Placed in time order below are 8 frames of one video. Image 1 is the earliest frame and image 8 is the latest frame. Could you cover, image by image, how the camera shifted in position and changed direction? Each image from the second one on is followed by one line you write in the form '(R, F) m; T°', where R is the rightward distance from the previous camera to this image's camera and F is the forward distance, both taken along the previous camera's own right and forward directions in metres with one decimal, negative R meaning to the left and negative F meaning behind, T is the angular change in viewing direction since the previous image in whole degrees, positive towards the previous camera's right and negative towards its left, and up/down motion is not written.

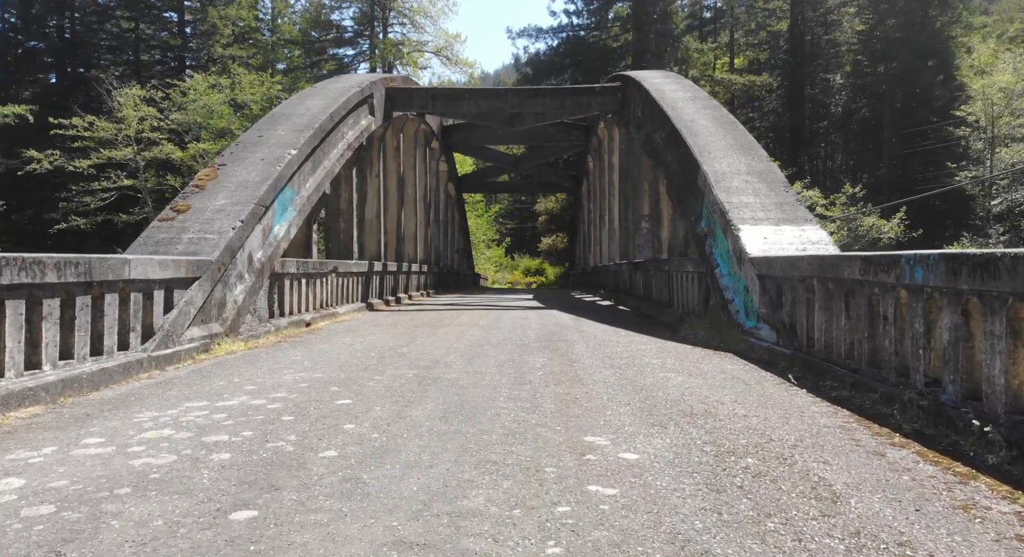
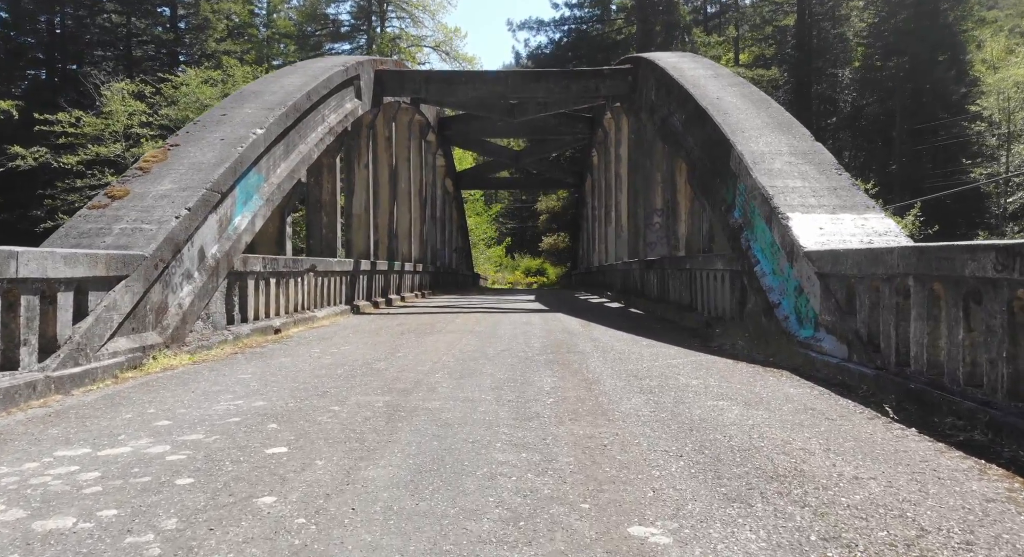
(0.0, +1.7) m; 0°
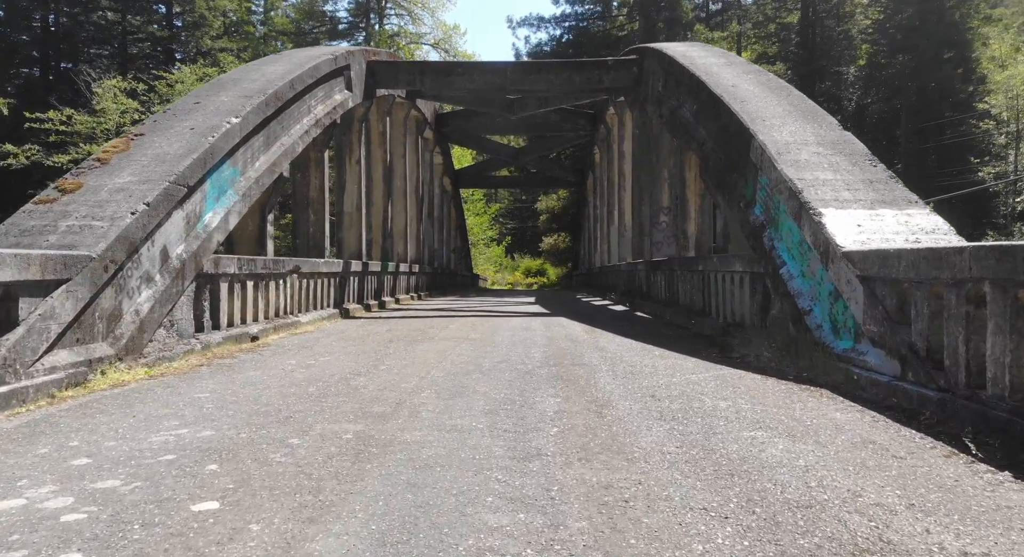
(0.0, +0.9) m; 0°
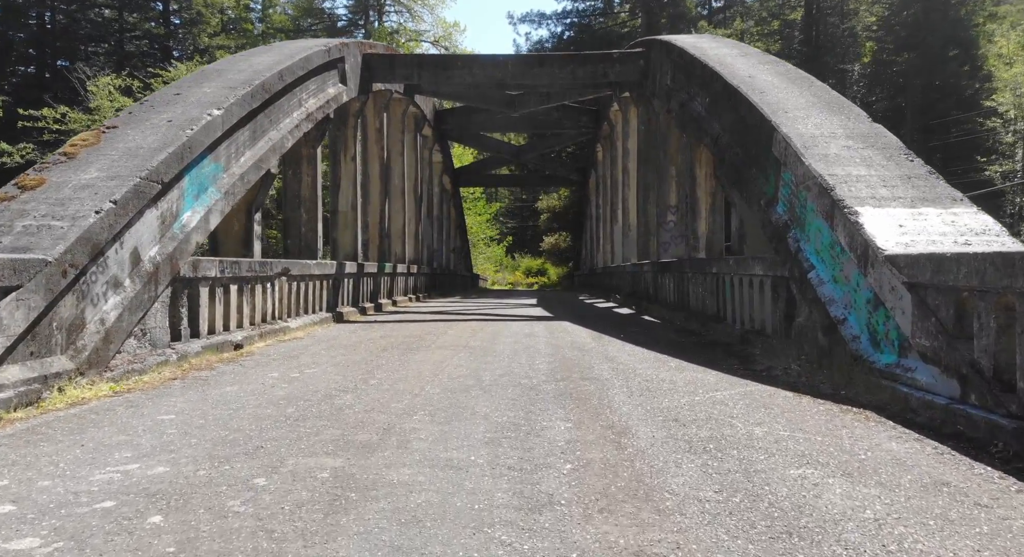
(0.0, +0.7) m; 0°
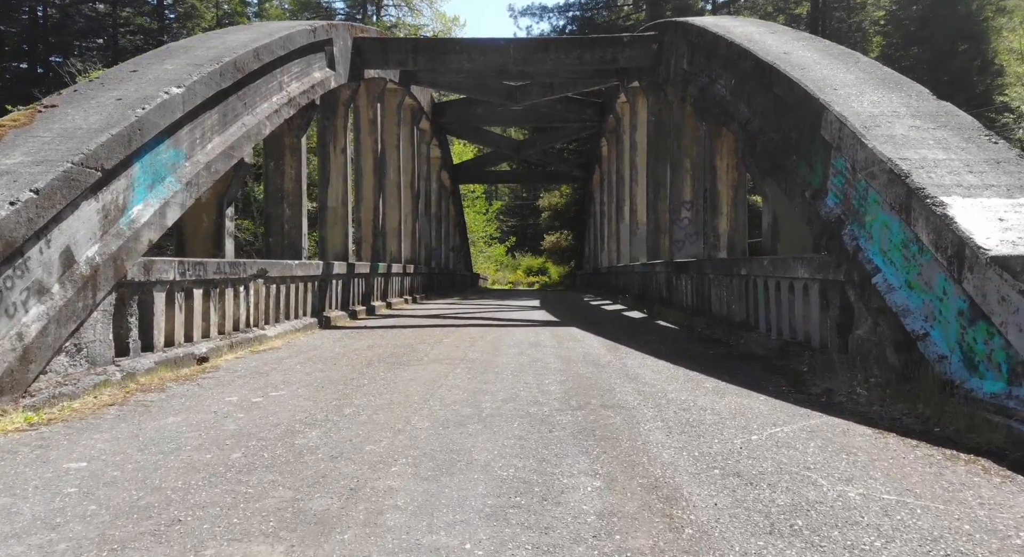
(0.0, +1.2) m; 0°
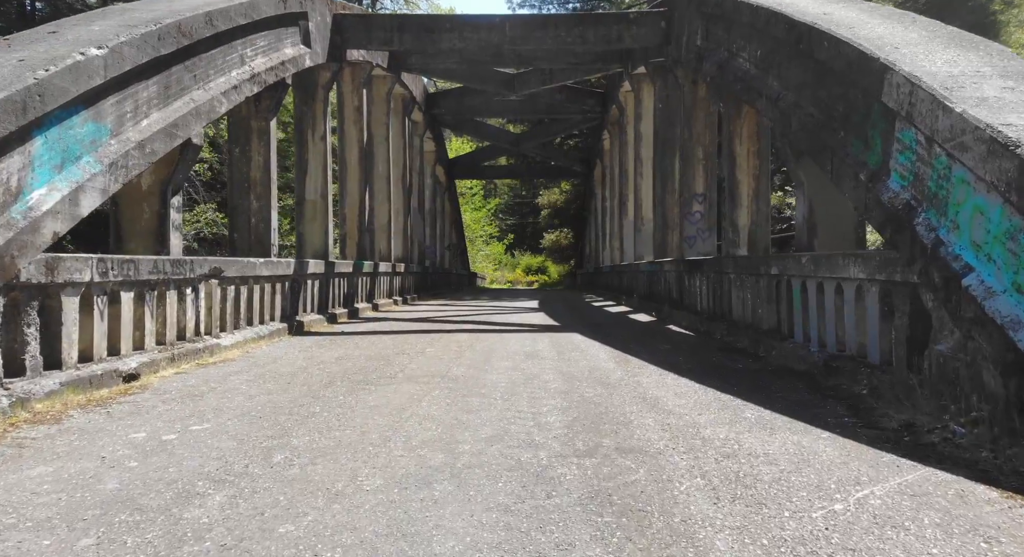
(+0.1, +1.4) m; 0°
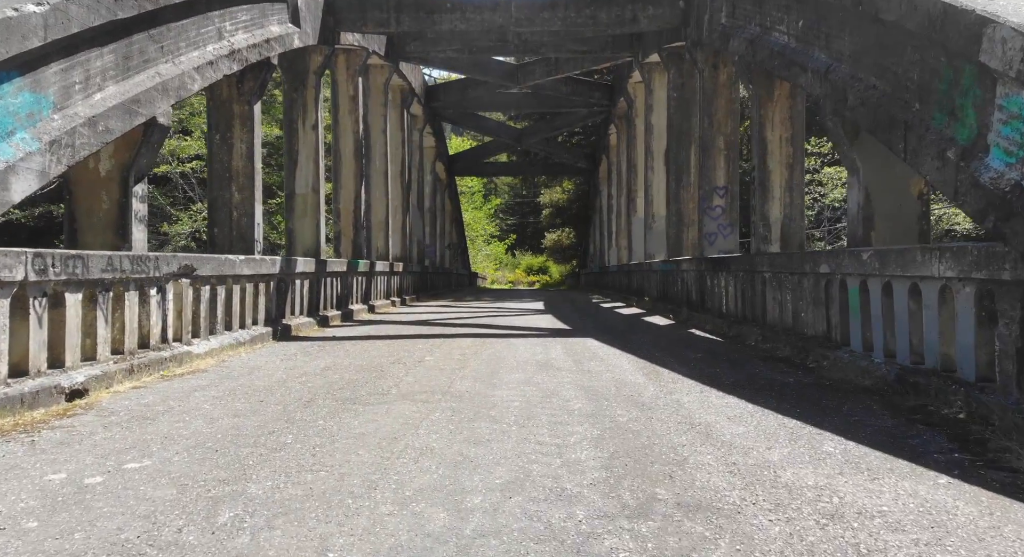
(-0.1, +1.0) m; 0°
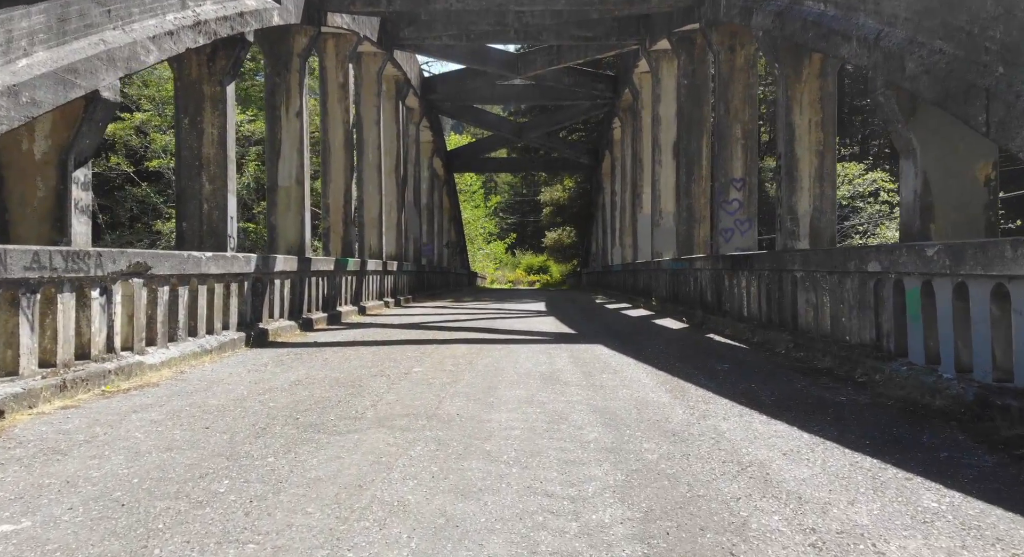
(0.0, +1.0) m; 0°
